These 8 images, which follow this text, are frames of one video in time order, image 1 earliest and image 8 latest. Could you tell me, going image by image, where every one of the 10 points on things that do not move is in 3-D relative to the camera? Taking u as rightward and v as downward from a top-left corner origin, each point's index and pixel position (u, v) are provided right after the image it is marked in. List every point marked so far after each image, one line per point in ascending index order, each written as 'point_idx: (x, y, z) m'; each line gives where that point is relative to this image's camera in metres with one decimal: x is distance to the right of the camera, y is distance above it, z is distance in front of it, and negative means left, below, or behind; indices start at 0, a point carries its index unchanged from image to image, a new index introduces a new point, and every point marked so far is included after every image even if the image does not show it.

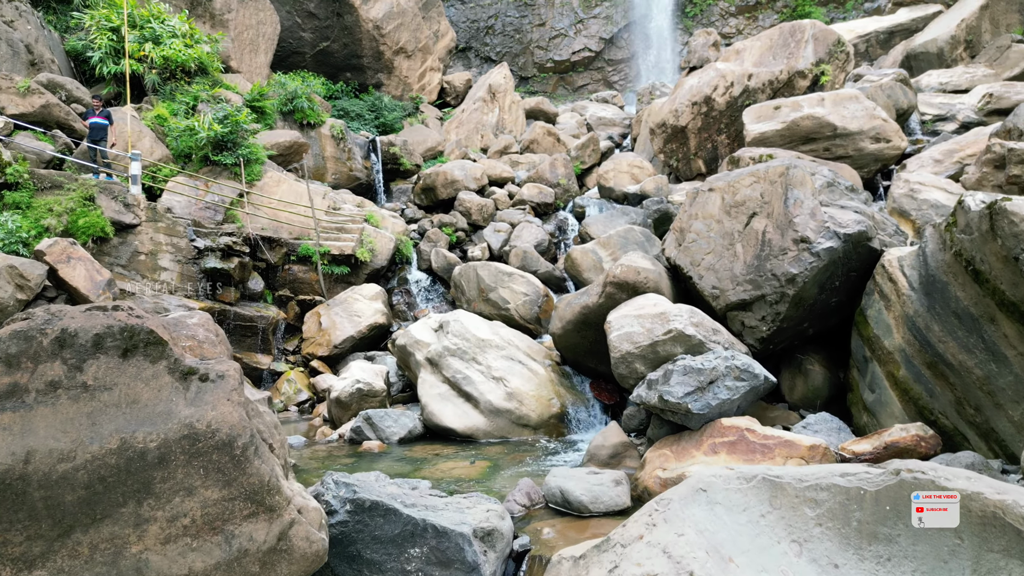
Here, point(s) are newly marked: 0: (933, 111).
0: (+8.8, +3.7, +15.3) m
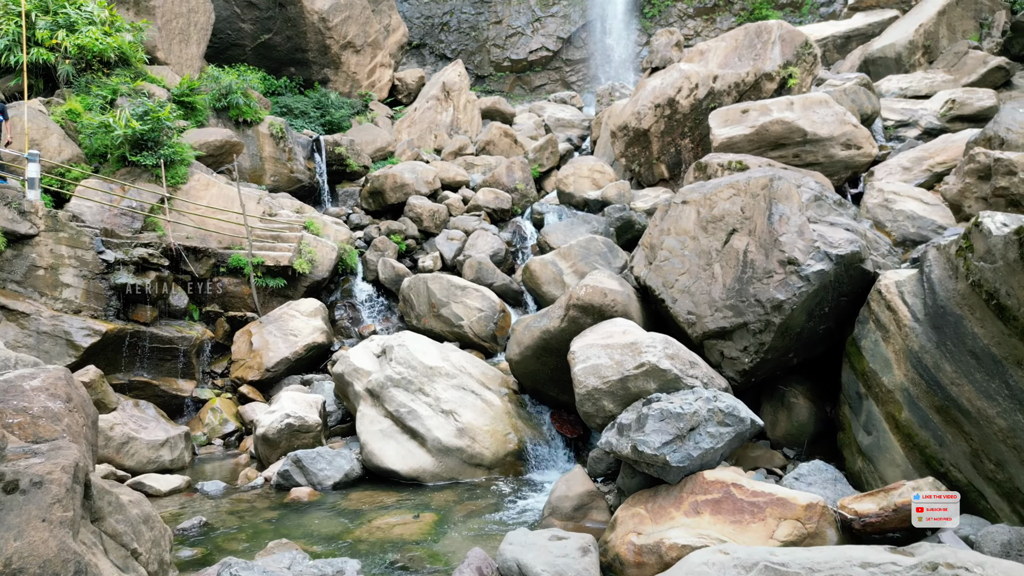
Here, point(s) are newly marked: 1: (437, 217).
0: (+7.9, +3.5, +15.0) m
1: (-1.1, +1.1, +11.0) m
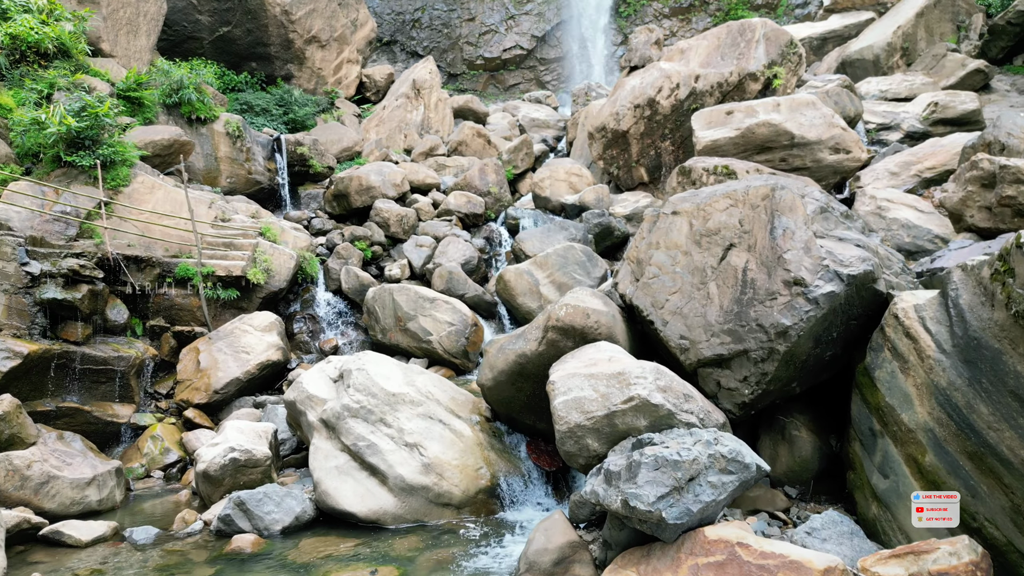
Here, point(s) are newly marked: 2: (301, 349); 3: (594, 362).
0: (+7.4, +3.4, +14.7) m
1: (-1.5, +0.9, +10.4) m
2: (-2.5, -0.7, +8.6) m
3: (+0.5, -0.5, +4.6) m
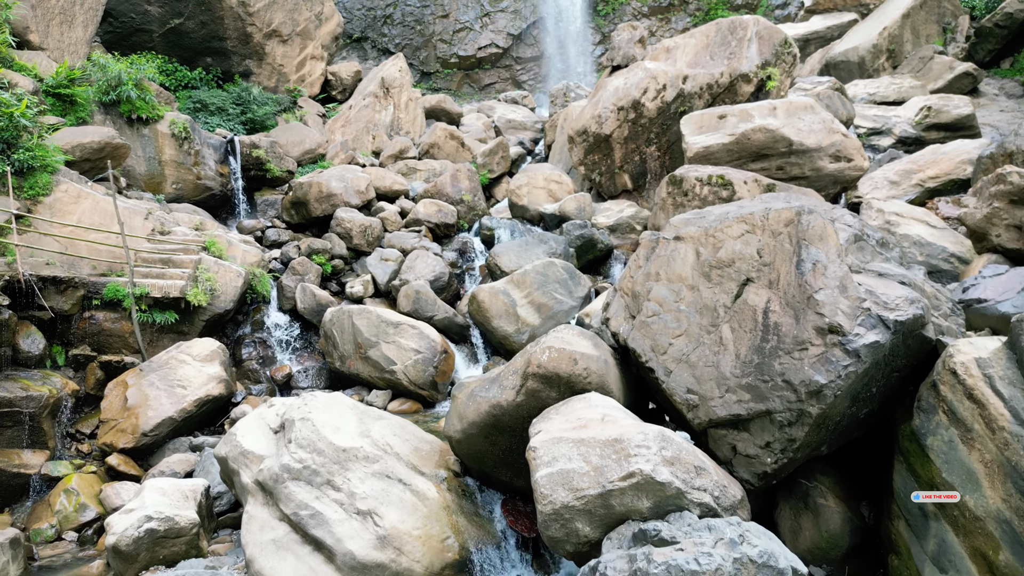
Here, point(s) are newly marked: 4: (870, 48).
0: (+6.9, +3.2, +14.1) m
1: (-1.9, +0.7, +9.5) m
2: (-2.7, -0.9, +7.6) m
3: (+0.4, -0.7, +3.7) m
4: (+8.7, +5.8, +17.7) m
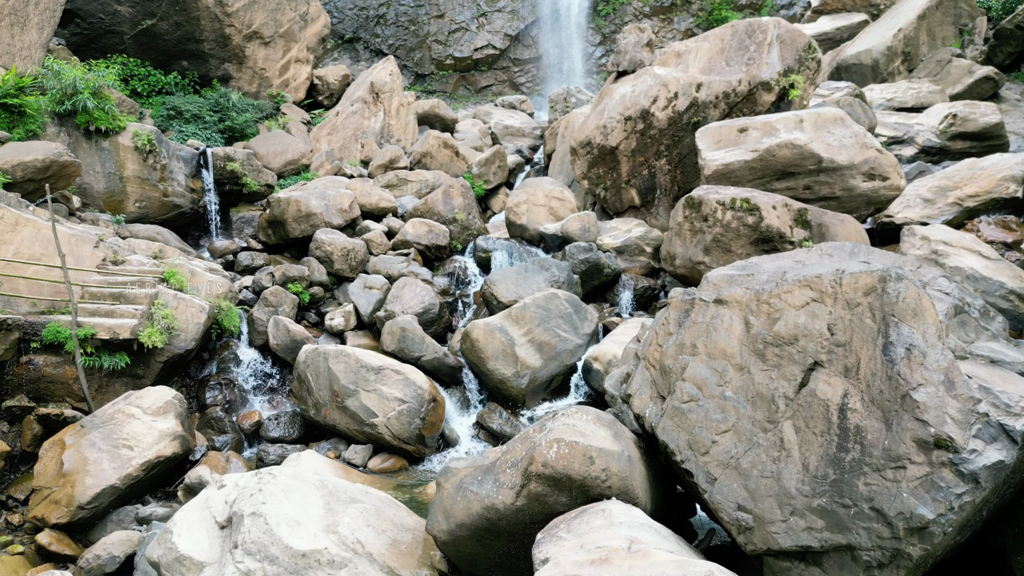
0: (+6.9, +2.8, +13.3) m
1: (-1.9, +0.4, +8.6) m
2: (-2.8, -1.3, +6.8) m
3: (+0.4, -1.0, +2.9) m
4: (+8.6, +5.5, +16.8) m
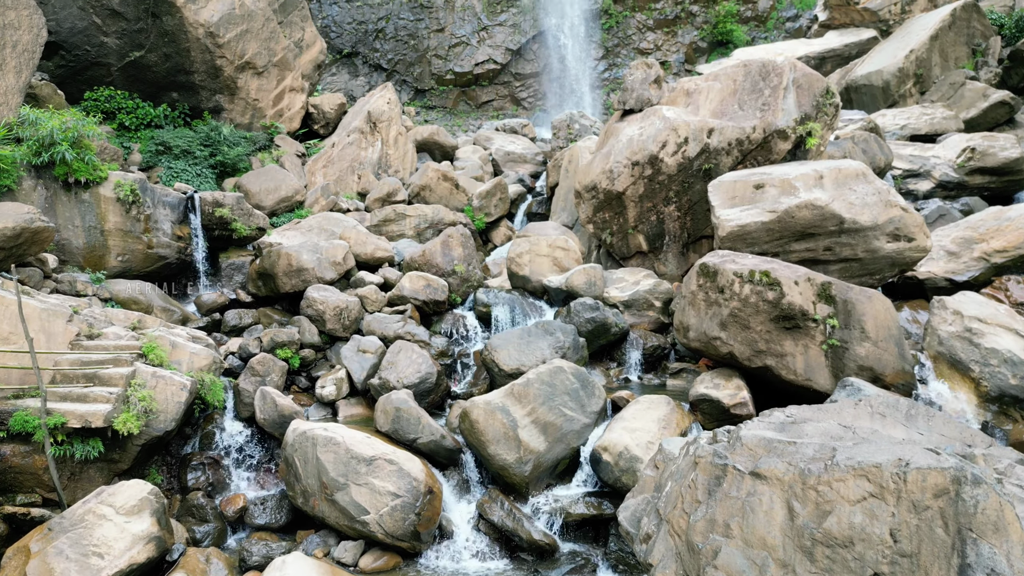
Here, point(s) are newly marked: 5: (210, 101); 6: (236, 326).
0: (+6.9, +2.2, +12.8) m
1: (-1.9, -0.3, +8.1) m
2: (-2.7, -2.0, +6.3) m
3: (+0.4, -1.7, +2.4) m
4: (+8.7, +4.8, +16.4) m
5: (-5.1, +3.2, +12.4) m
6: (-3.1, -0.4, +8.2) m
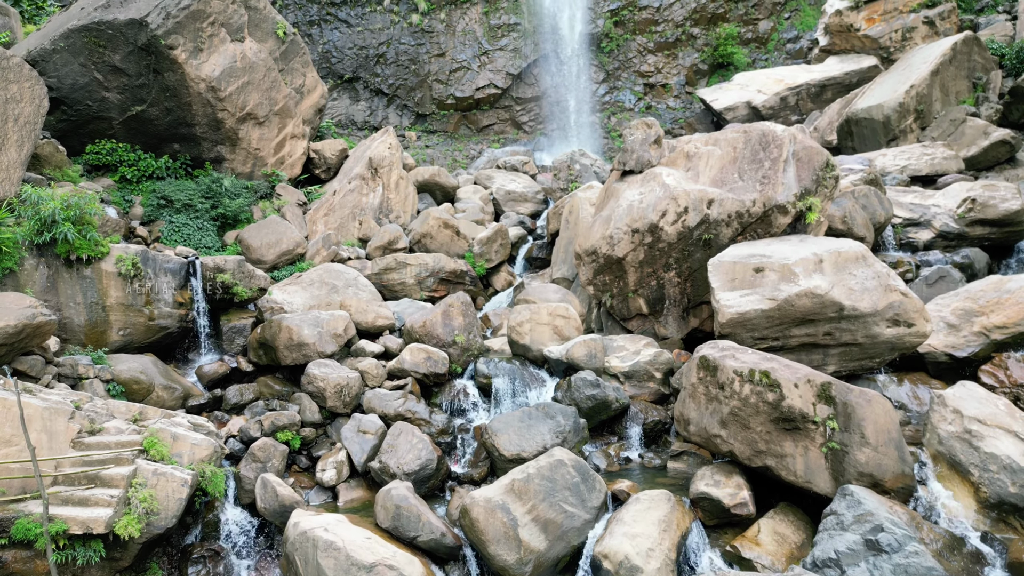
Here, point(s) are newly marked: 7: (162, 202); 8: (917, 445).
0: (+6.9, +1.3, +12.8) m
1: (-1.9, -1.2, +8.2) m
2: (-2.7, -2.8, +6.3) m
3: (+0.4, -2.6, +2.4) m
4: (+8.7, +3.9, +16.4) m
5: (-5.1, +2.3, +12.5) m
6: (-3.1, -1.3, +8.2) m
7: (-5.5, +1.3, +11.4) m
8: (+3.9, -1.5, +7.0) m
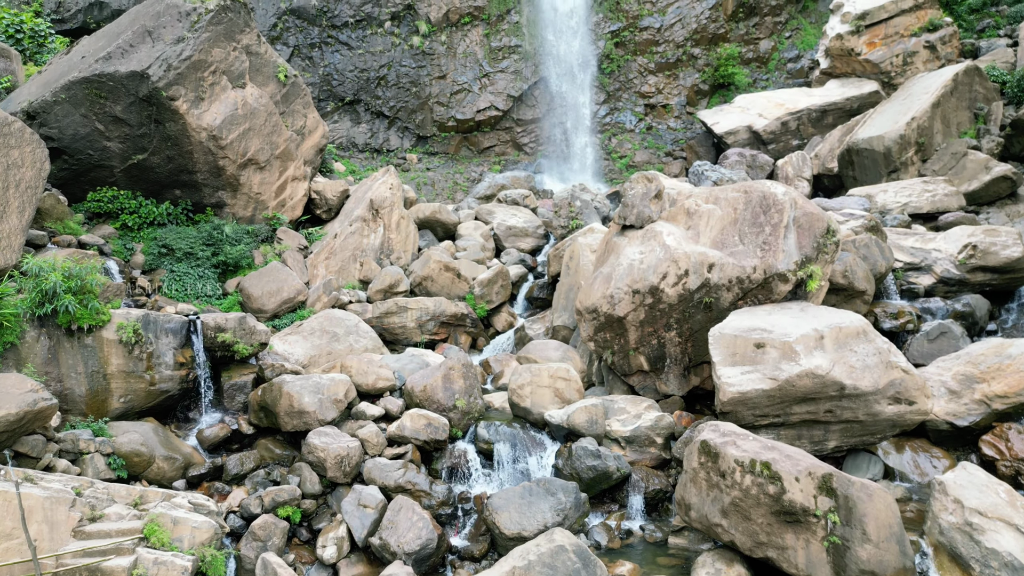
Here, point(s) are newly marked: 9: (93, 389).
0: (+6.9, +0.5, +12.8) m
1: (-1.8, -1.9, +8.2) m
2: (-2.7, -3.6, +6.3) m
3: (+0.4, -3.4, +2.4) m
4: (+8.7, +3.2, +16.4) m
5: (-5.1, +1.6, +12.5) m
6: (-3.1, -2.0, +8.2) m
7: (-5.5, +0.6, +11.4) m
8: (+3.9, -2.3, +7.0) m
9: (-4.7, -1.1, +8.2) m
